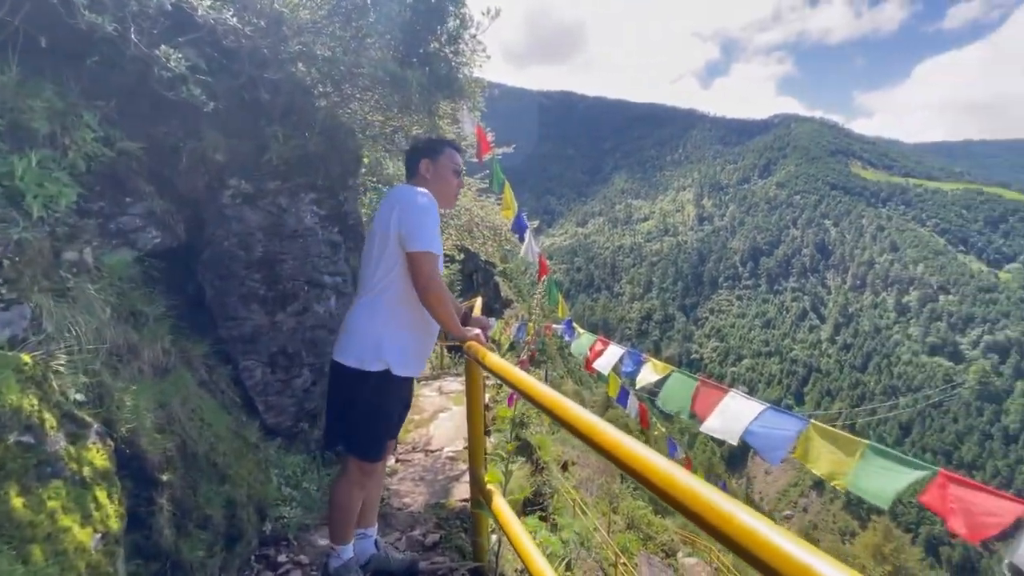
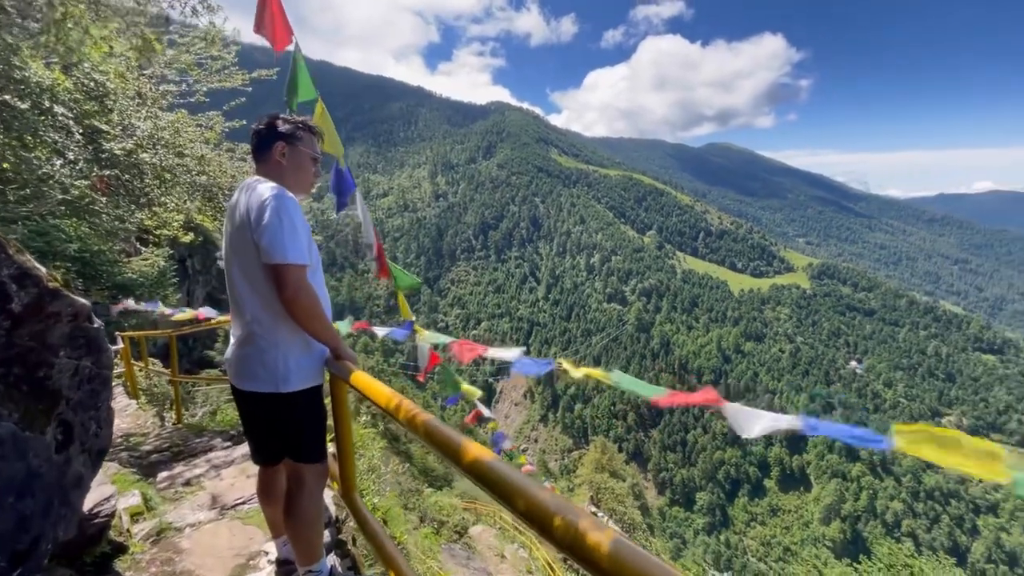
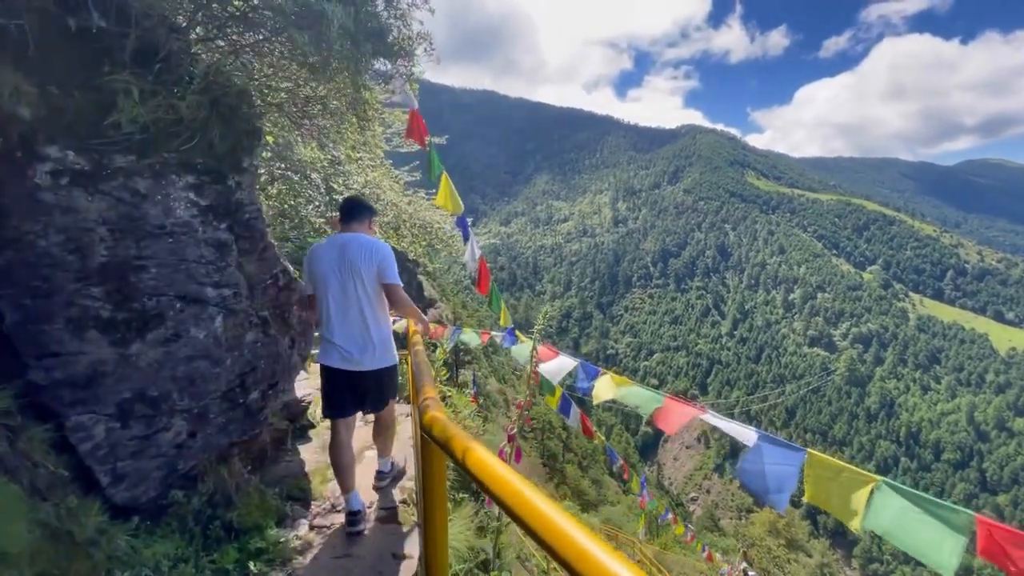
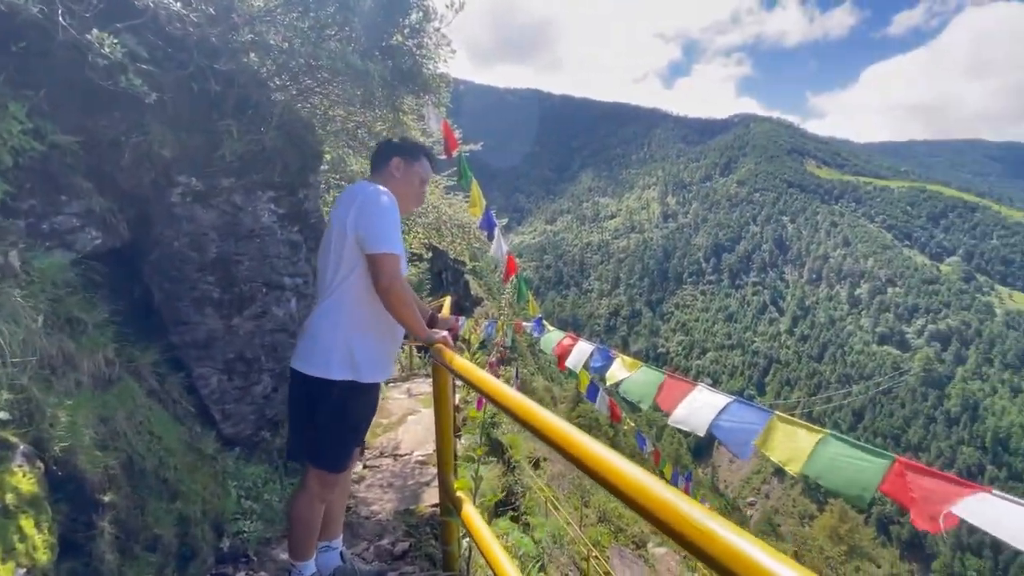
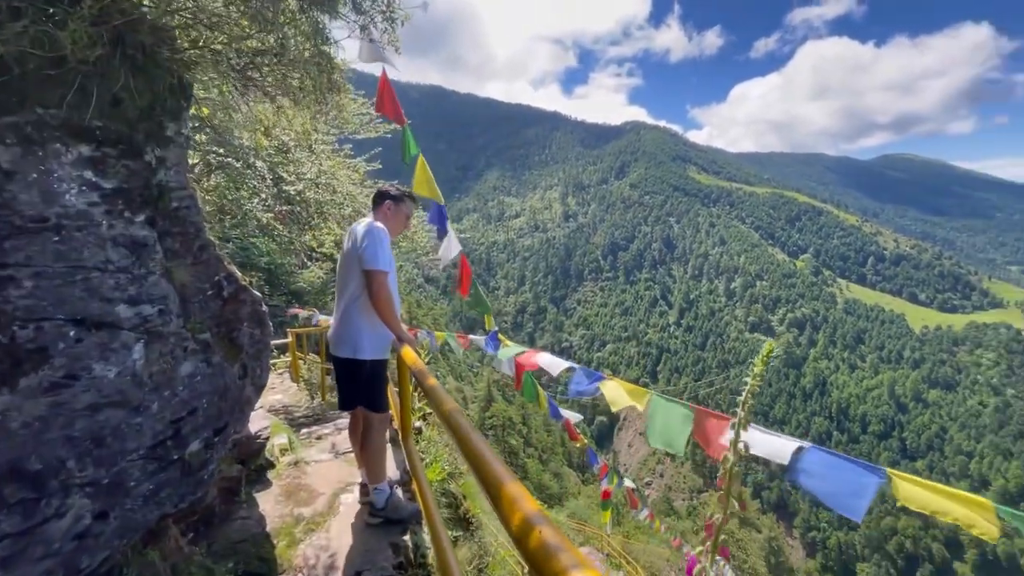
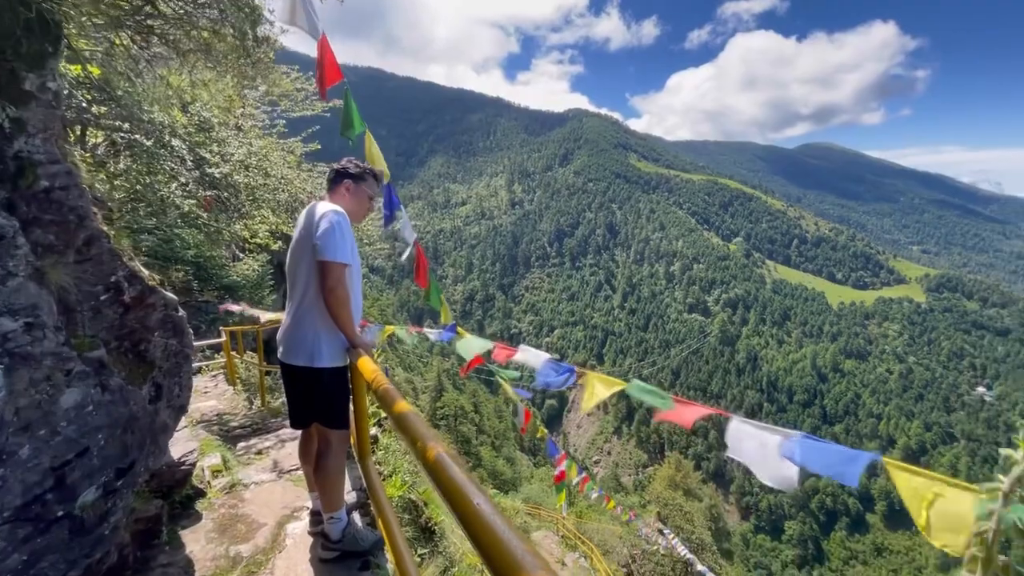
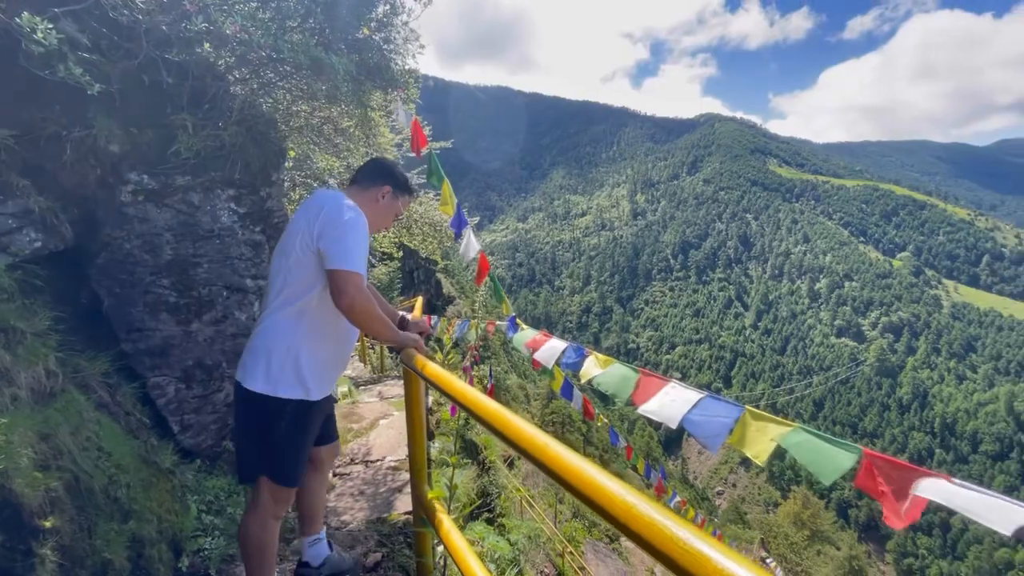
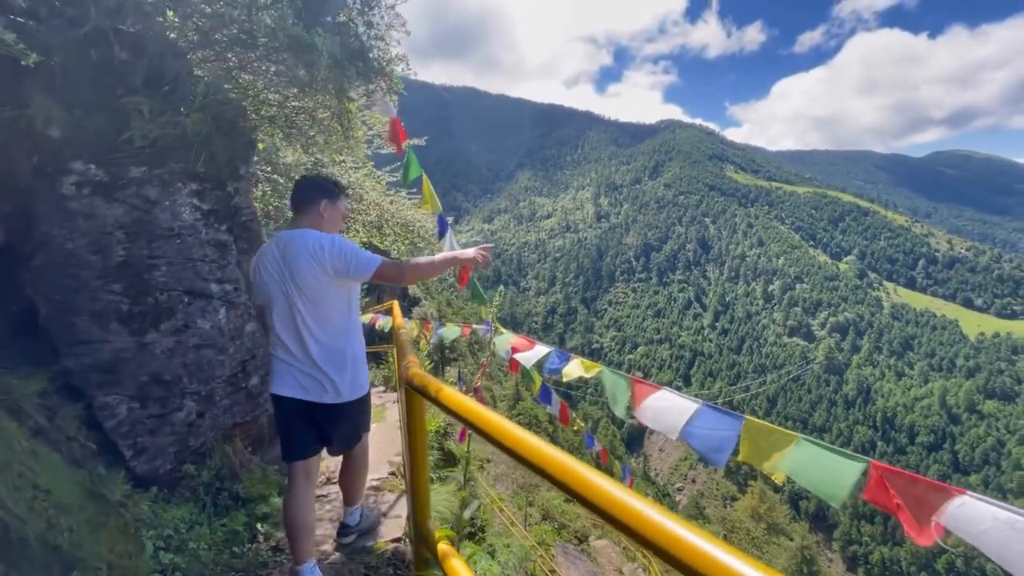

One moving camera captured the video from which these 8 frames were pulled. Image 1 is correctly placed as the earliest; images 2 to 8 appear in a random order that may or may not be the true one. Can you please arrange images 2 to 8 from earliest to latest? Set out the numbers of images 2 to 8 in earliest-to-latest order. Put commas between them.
4, 7, 8, 3, 5, 6, 2
